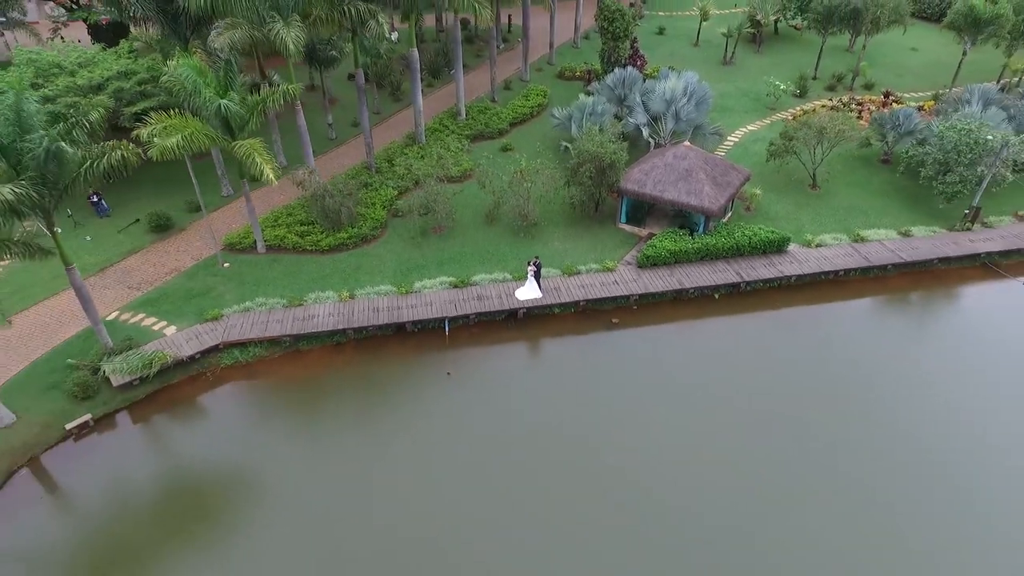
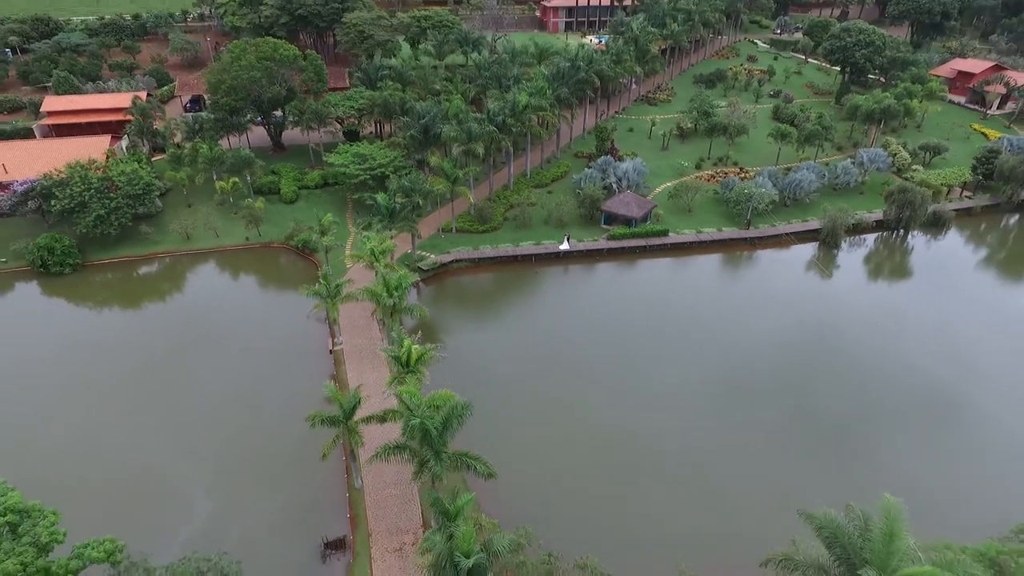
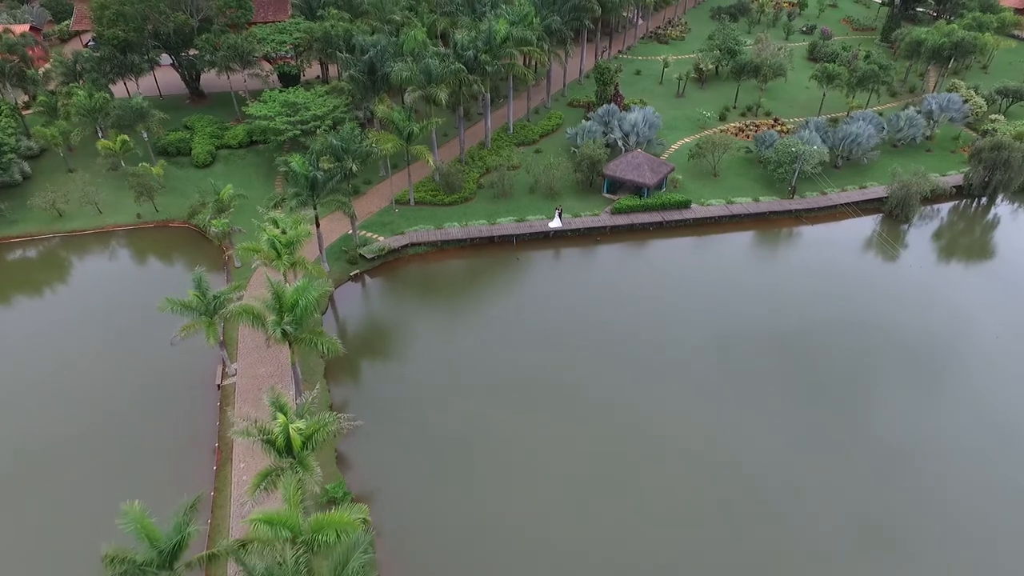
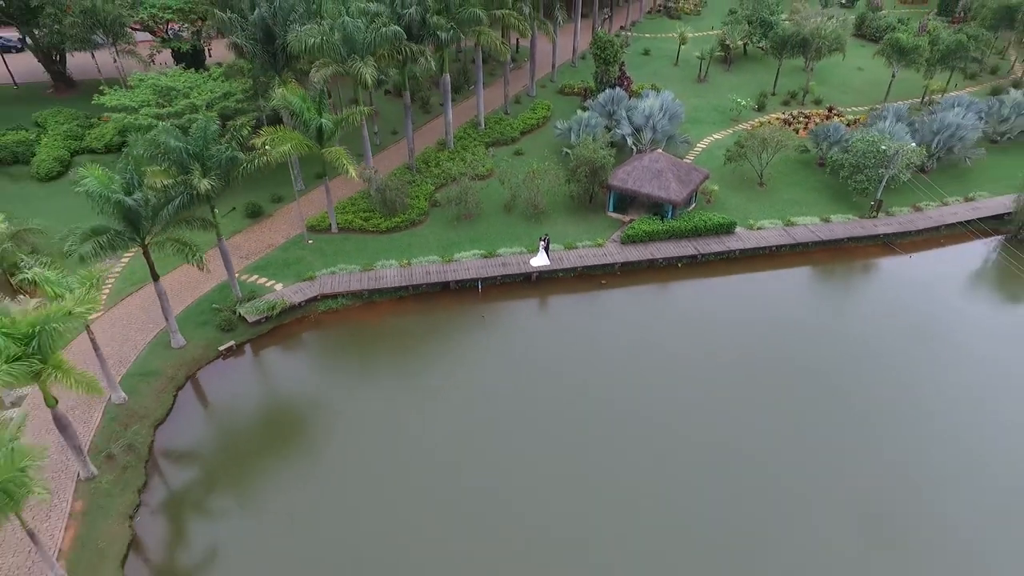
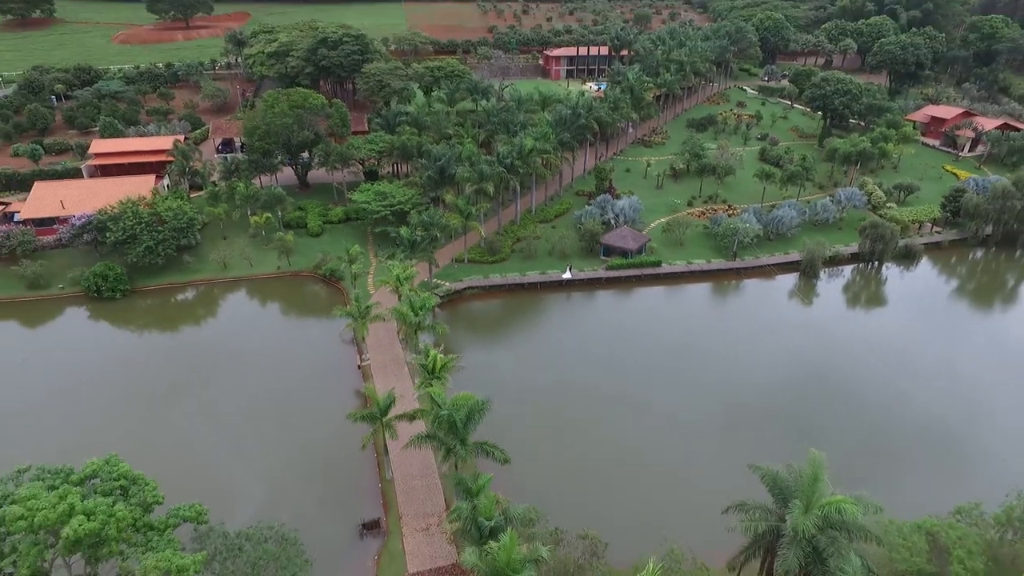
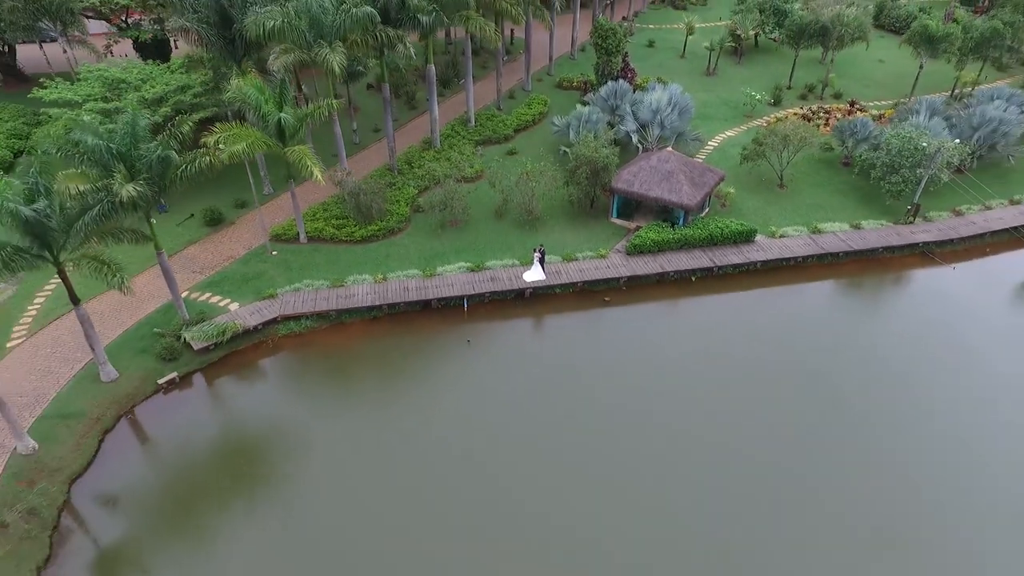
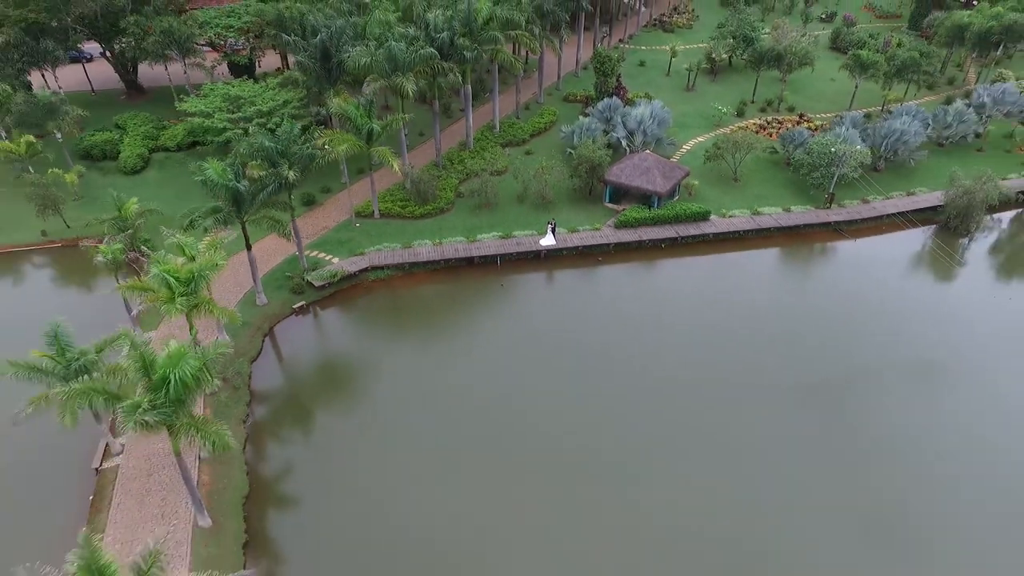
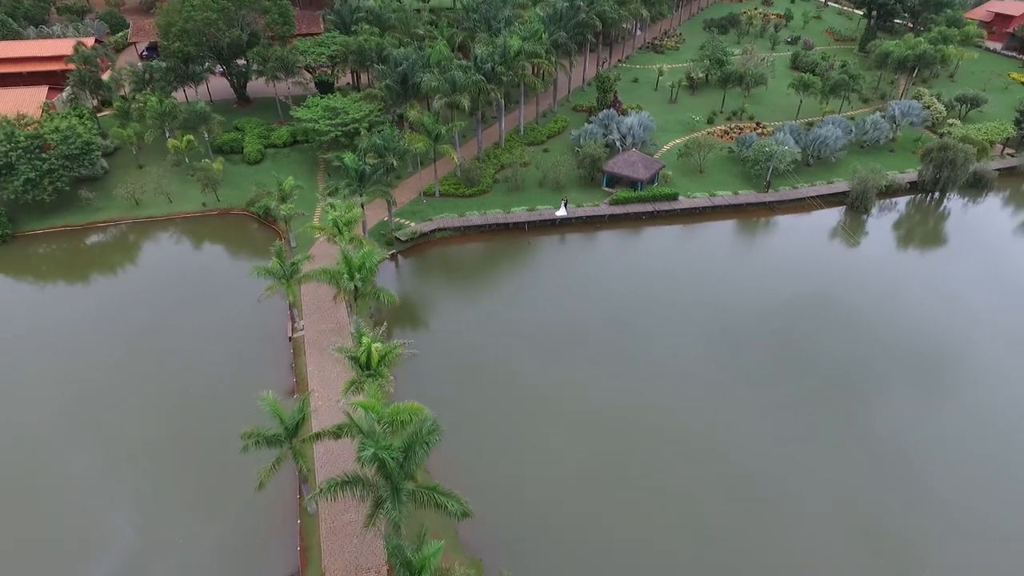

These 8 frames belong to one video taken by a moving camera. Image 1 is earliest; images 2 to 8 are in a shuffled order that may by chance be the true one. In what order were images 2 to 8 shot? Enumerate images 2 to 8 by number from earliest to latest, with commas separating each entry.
6, 4, 7, 3, 8, 2, 5
